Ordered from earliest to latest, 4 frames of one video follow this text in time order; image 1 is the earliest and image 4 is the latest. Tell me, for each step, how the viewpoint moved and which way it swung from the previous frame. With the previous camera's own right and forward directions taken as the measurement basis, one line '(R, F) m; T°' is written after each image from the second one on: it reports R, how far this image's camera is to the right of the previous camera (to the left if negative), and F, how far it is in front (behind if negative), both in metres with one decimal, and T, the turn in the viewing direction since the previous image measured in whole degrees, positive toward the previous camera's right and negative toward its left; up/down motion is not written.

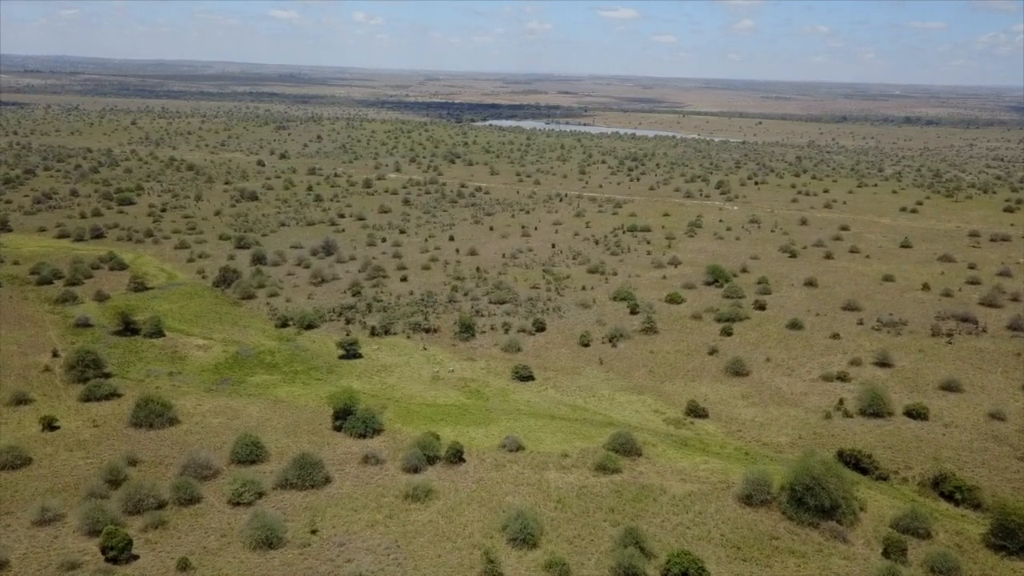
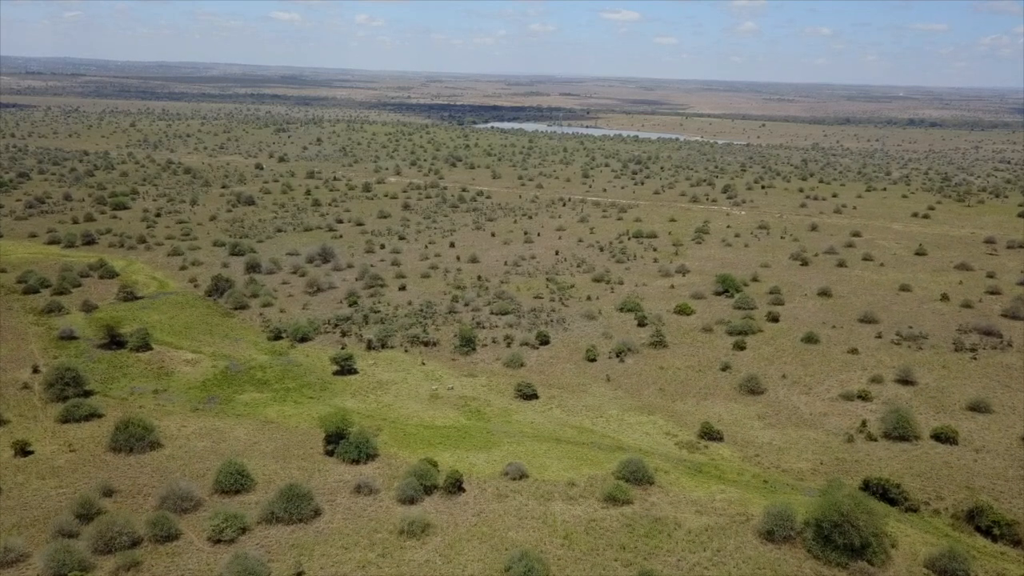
(-0.1, +2.0) m; 0°
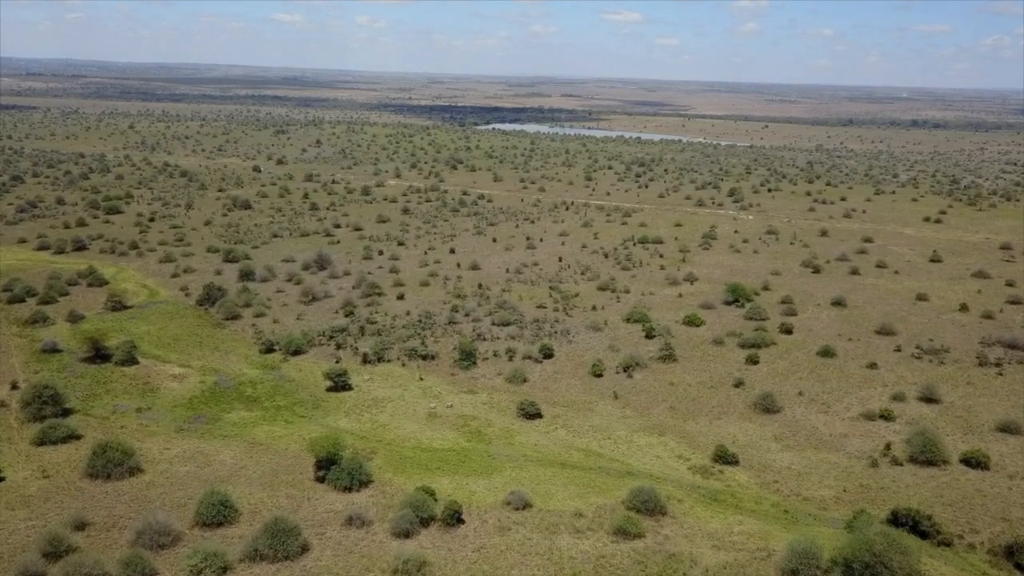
(-0.1, +1.9) m; 0°
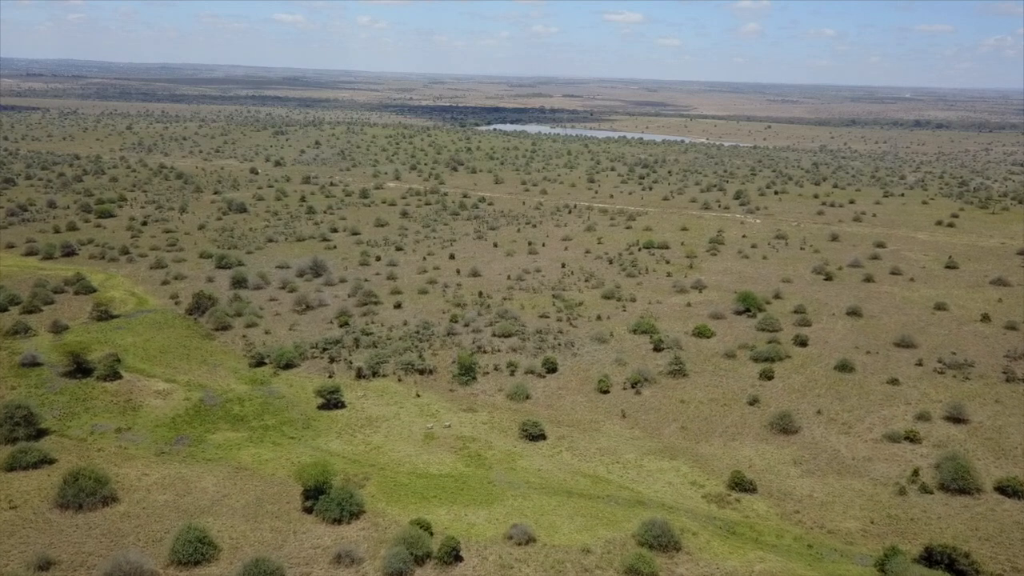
(0.0, +2.0) m; 0°
